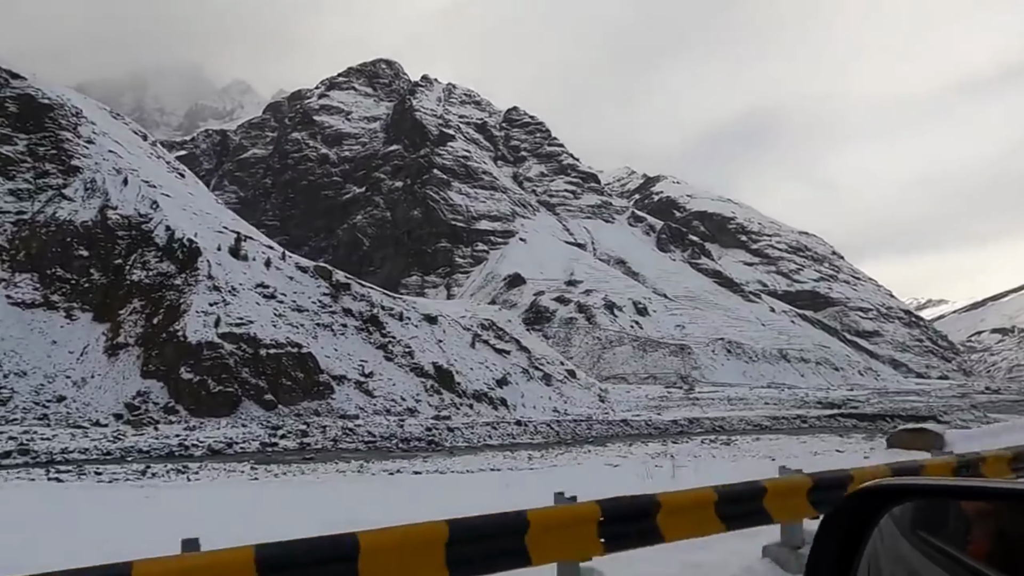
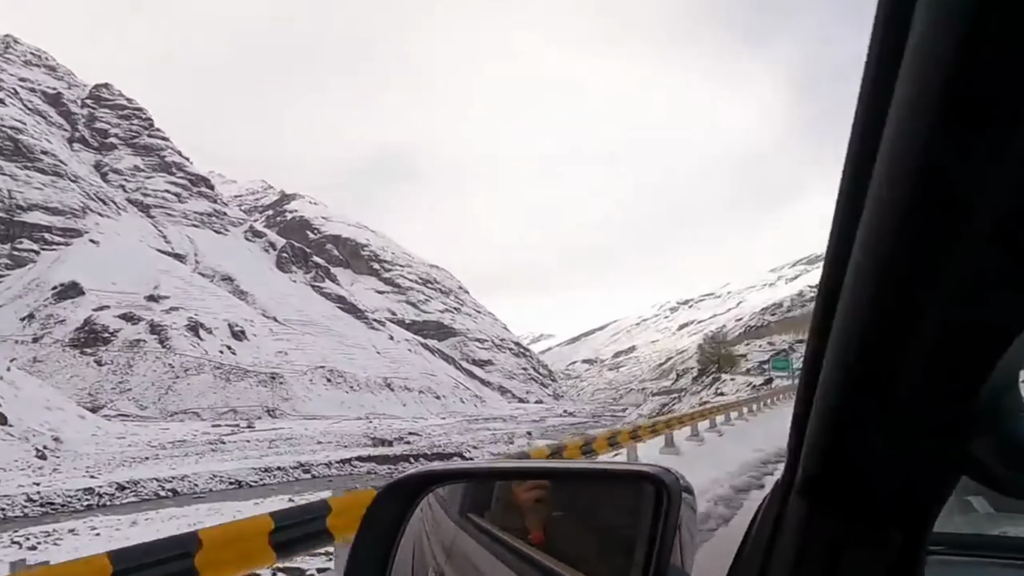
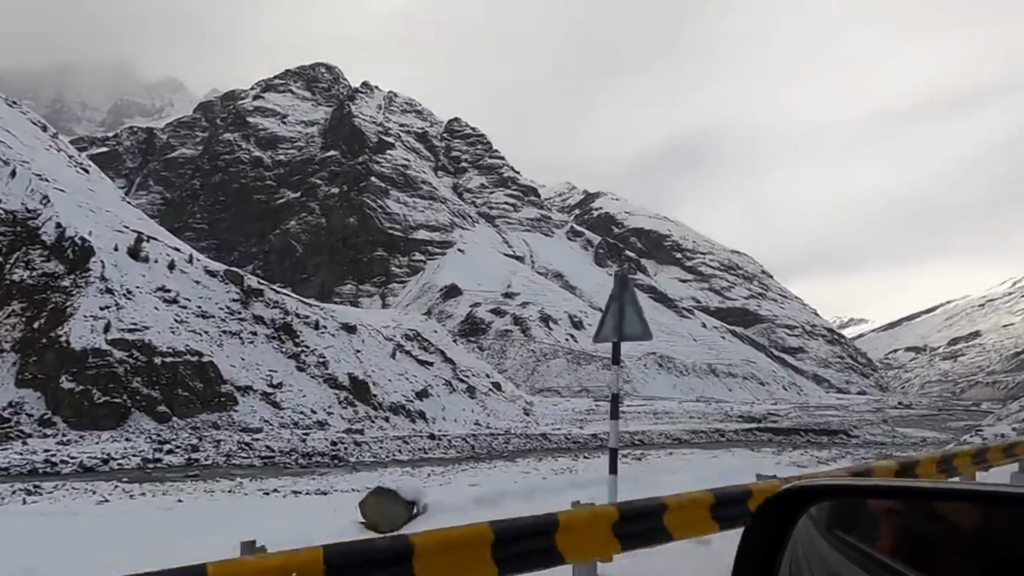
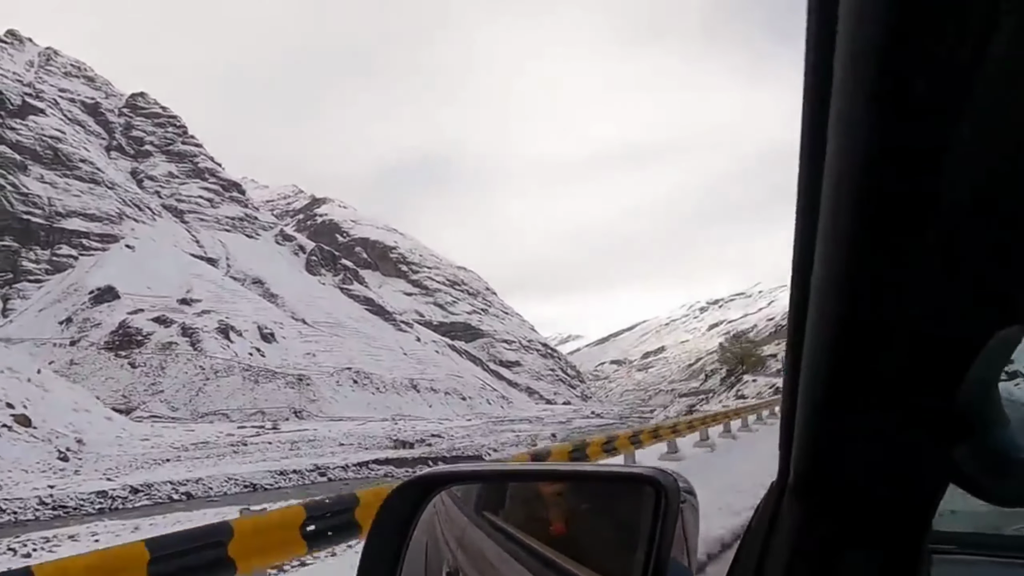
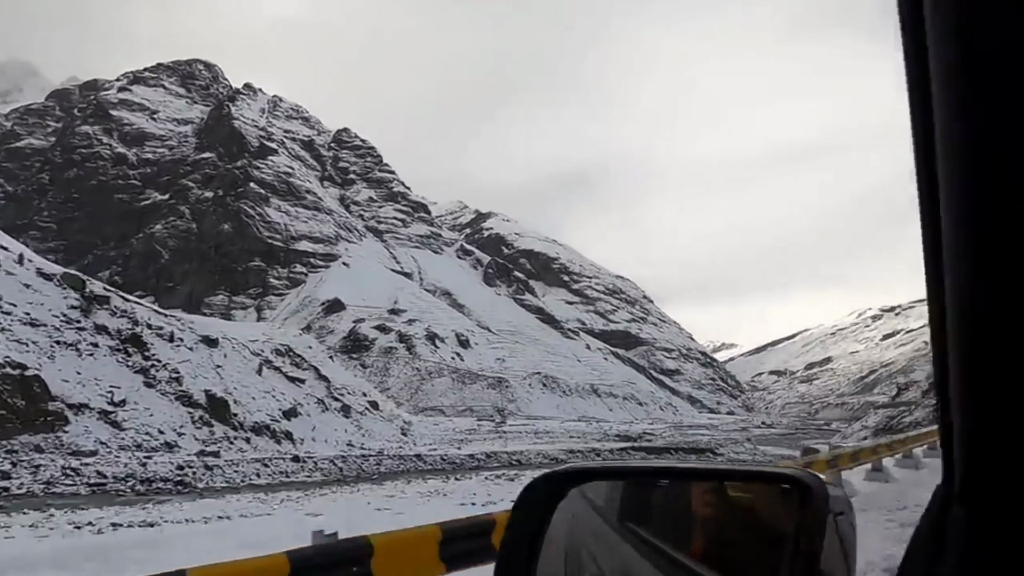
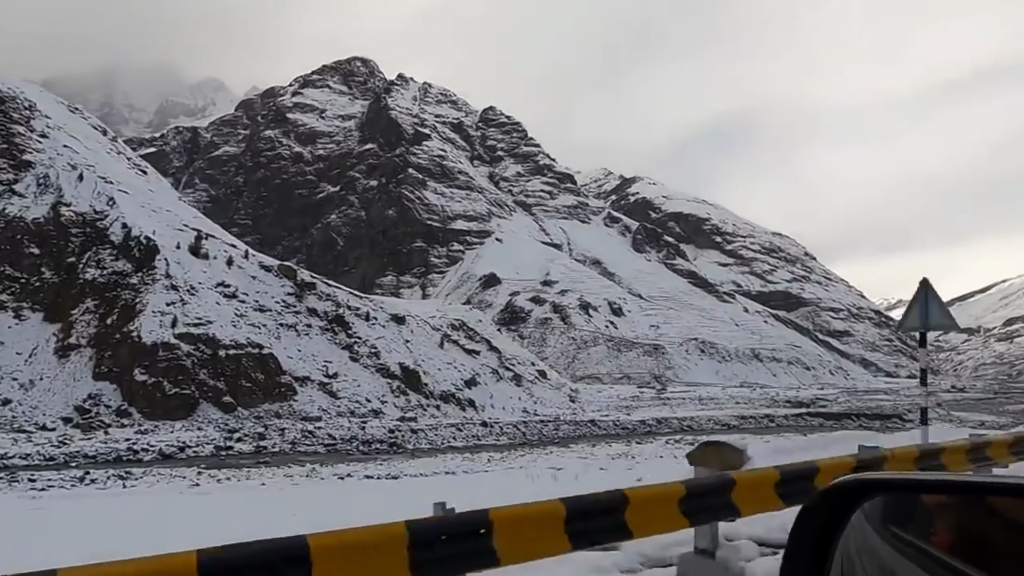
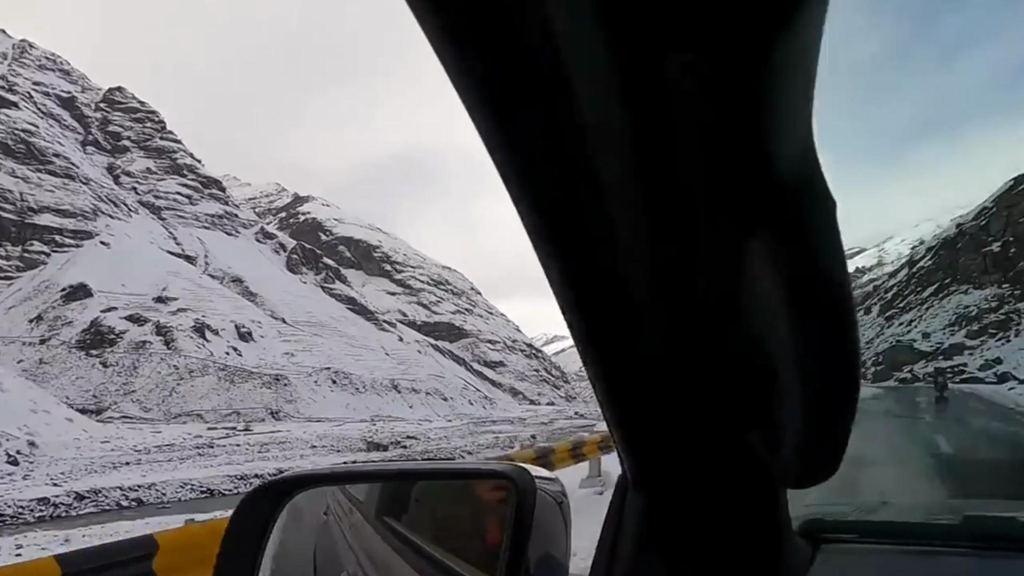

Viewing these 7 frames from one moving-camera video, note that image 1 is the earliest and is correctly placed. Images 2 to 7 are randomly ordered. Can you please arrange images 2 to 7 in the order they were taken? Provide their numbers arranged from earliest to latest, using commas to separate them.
6, 3, 5, 2, 4, 7
